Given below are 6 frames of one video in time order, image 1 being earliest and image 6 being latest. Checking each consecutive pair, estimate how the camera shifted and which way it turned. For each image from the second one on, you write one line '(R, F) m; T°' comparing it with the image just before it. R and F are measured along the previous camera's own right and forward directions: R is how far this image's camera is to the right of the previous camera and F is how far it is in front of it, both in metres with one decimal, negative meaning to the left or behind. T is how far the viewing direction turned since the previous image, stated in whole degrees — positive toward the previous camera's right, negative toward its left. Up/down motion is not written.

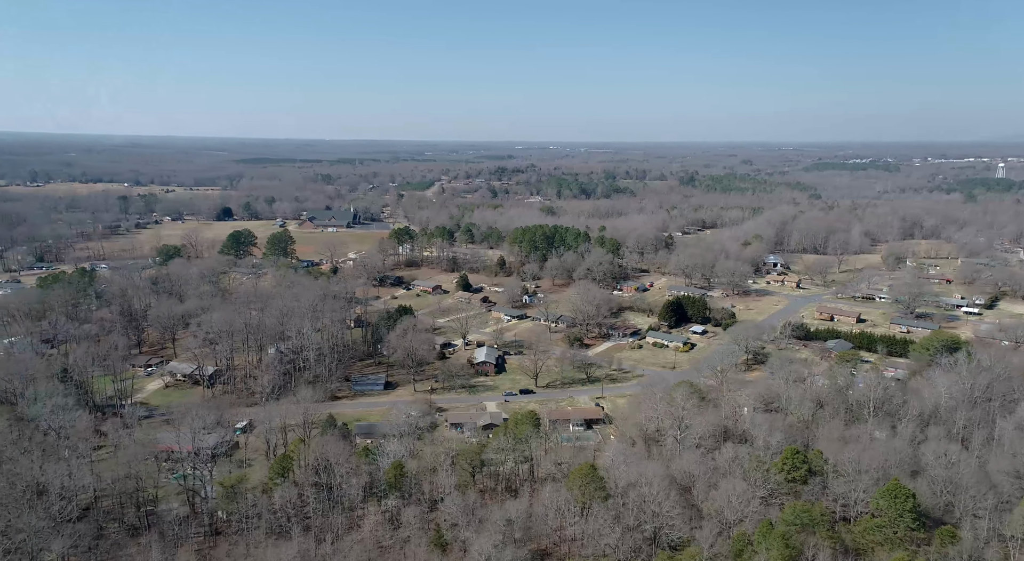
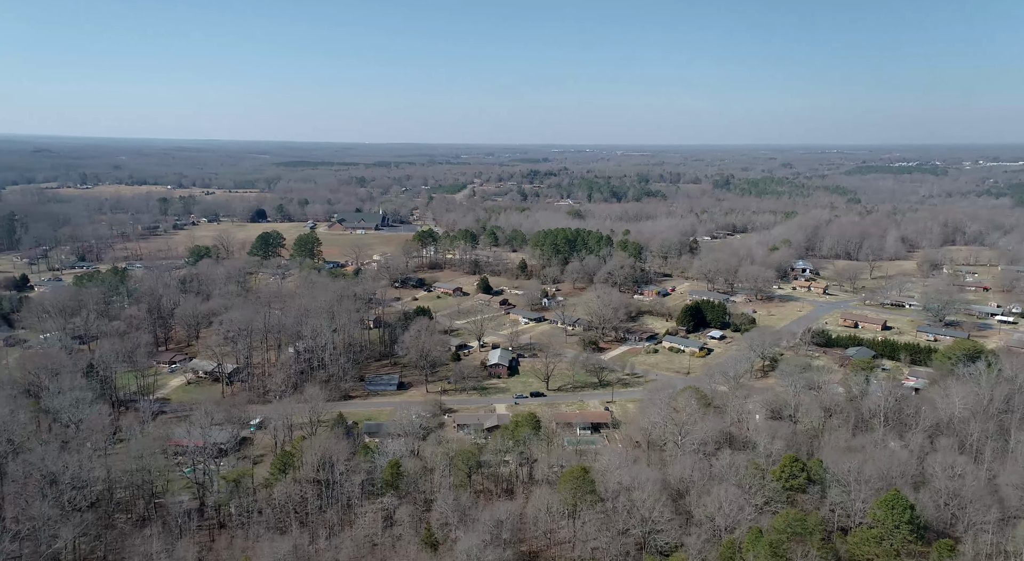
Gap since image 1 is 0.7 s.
(+1.8, -0.4) m; -4°
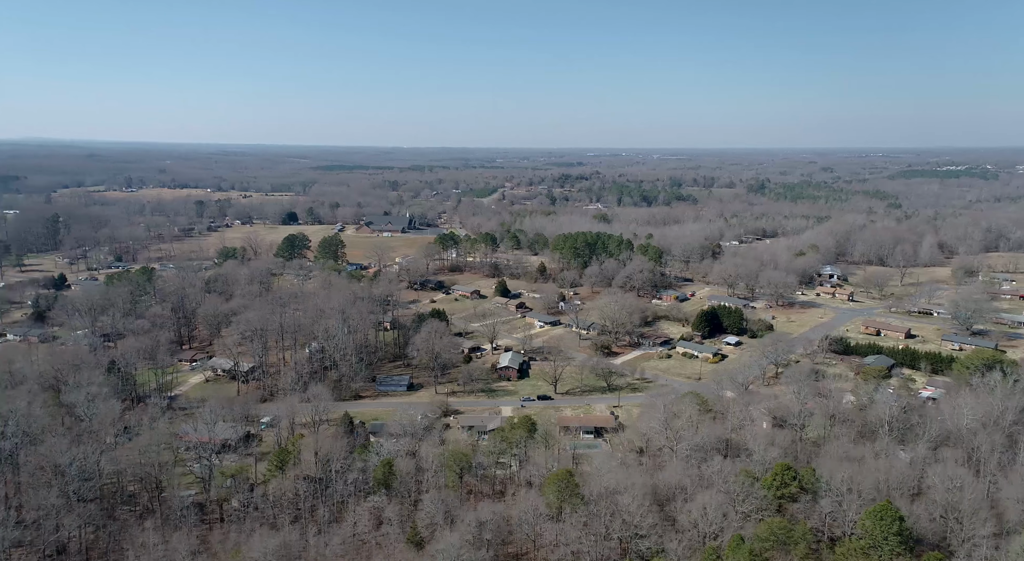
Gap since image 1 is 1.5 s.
(+2.2, -0.3) m; -4°
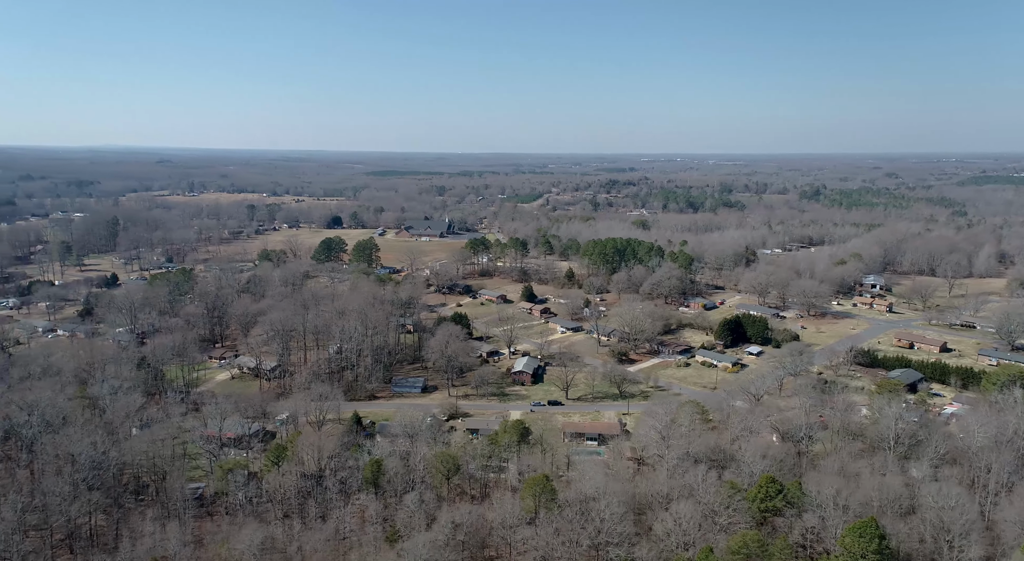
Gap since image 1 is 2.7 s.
(+3.5, -0.3) m; -7°
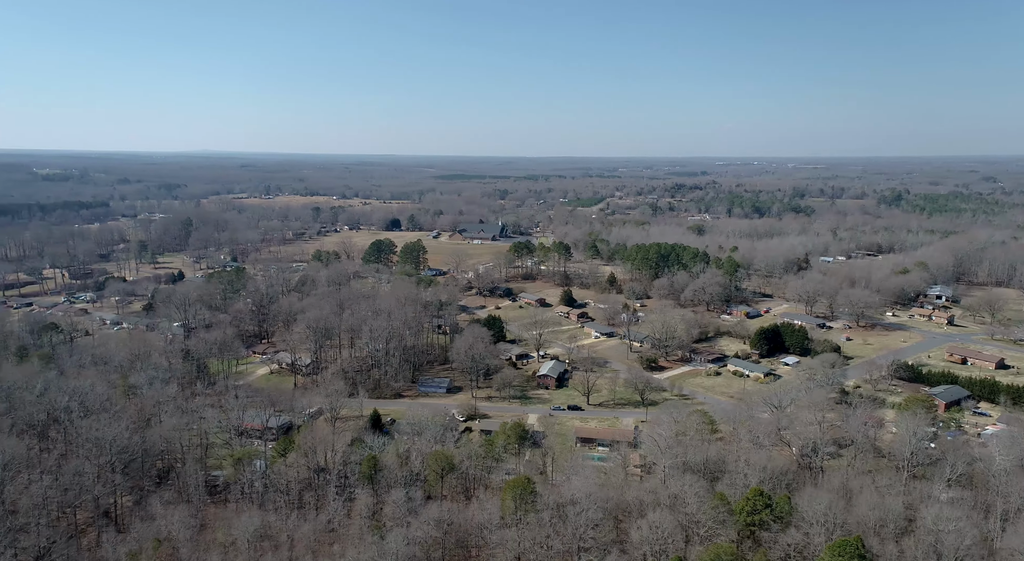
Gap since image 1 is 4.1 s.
(+4.2, +0.2) m; -8°
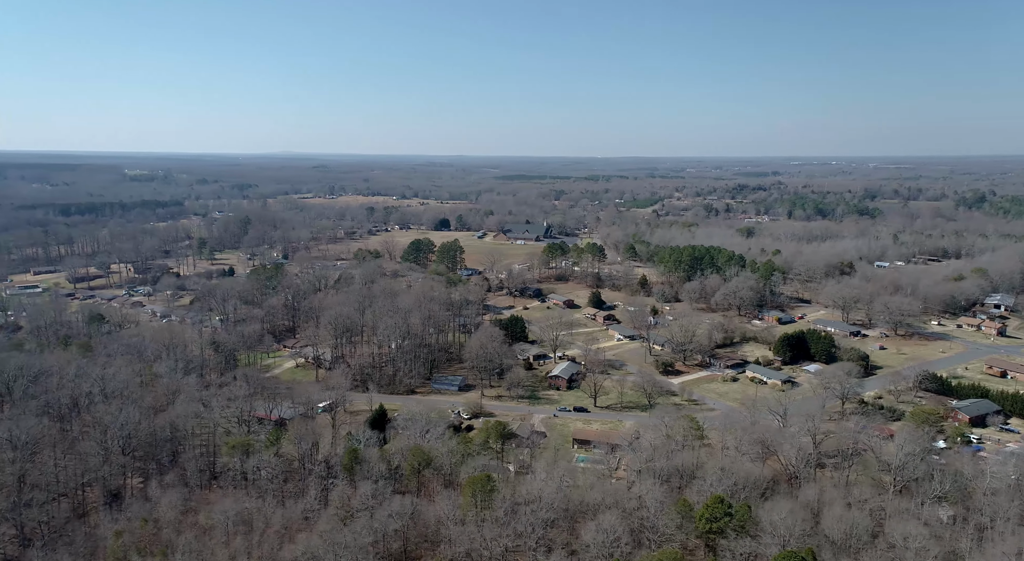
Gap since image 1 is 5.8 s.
(+4.9, +0.6) m; -9°
